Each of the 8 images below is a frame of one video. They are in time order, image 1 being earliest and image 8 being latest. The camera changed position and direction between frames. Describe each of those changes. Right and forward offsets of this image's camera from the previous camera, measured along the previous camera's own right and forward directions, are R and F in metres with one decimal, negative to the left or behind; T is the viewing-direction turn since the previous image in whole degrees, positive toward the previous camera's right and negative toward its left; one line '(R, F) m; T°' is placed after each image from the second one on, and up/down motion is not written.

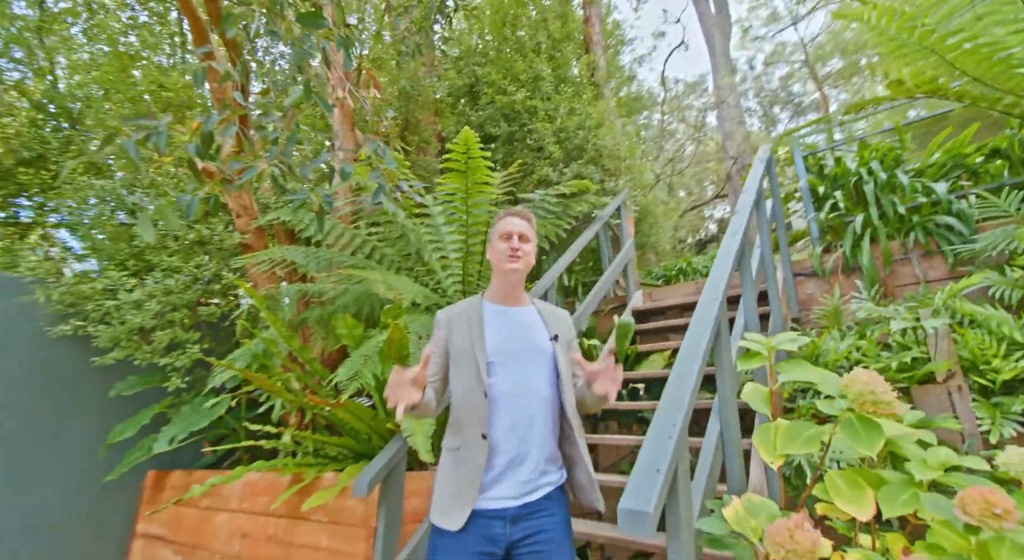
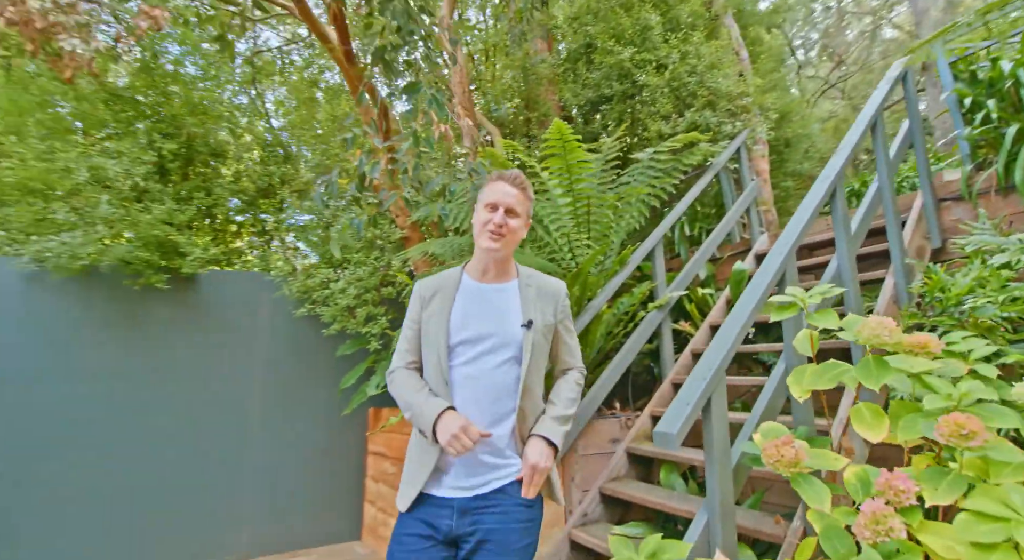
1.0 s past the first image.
(+0.3, -0.3) m; -19°
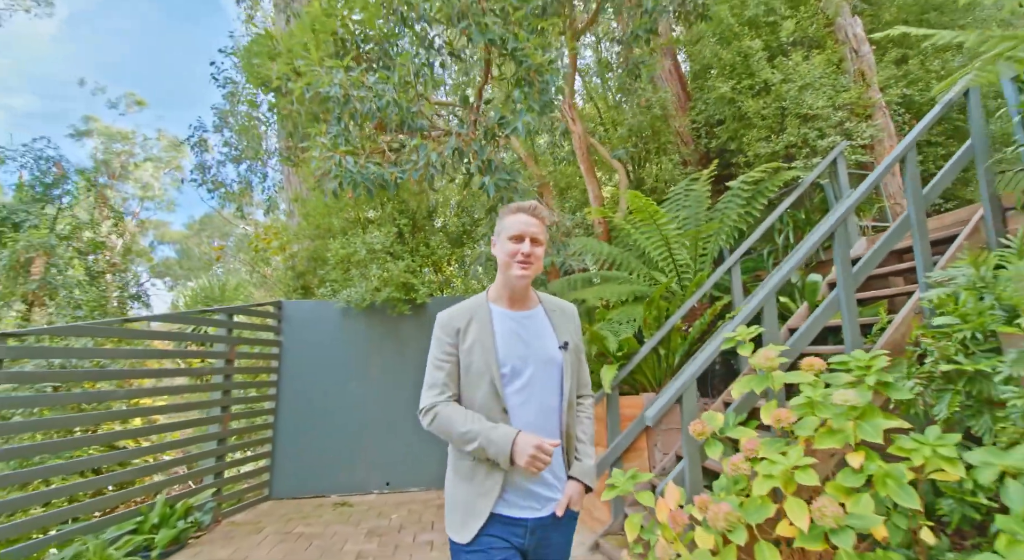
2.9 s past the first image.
(+0.7, -0.9) m; -24°
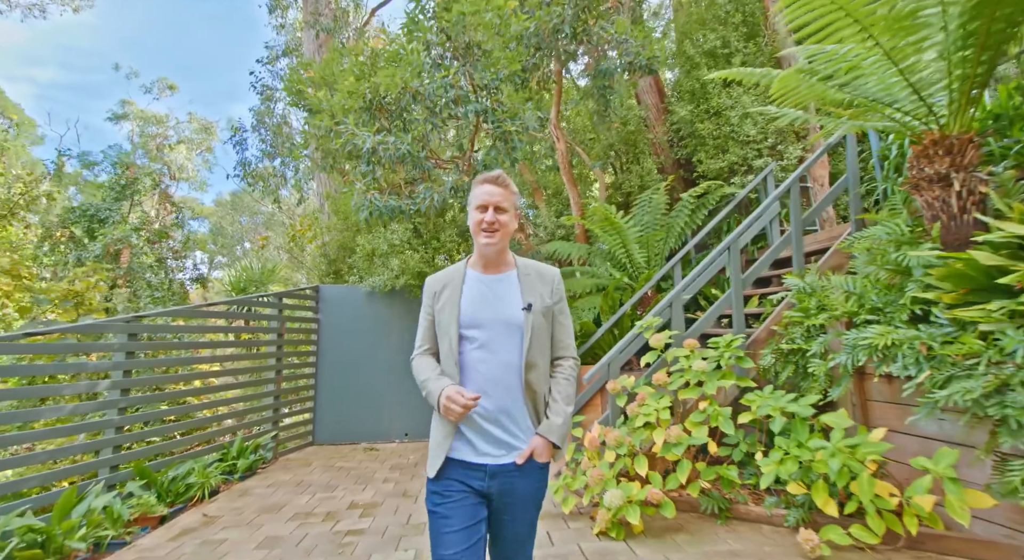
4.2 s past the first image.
(+0.2, -0.9) m; -2°
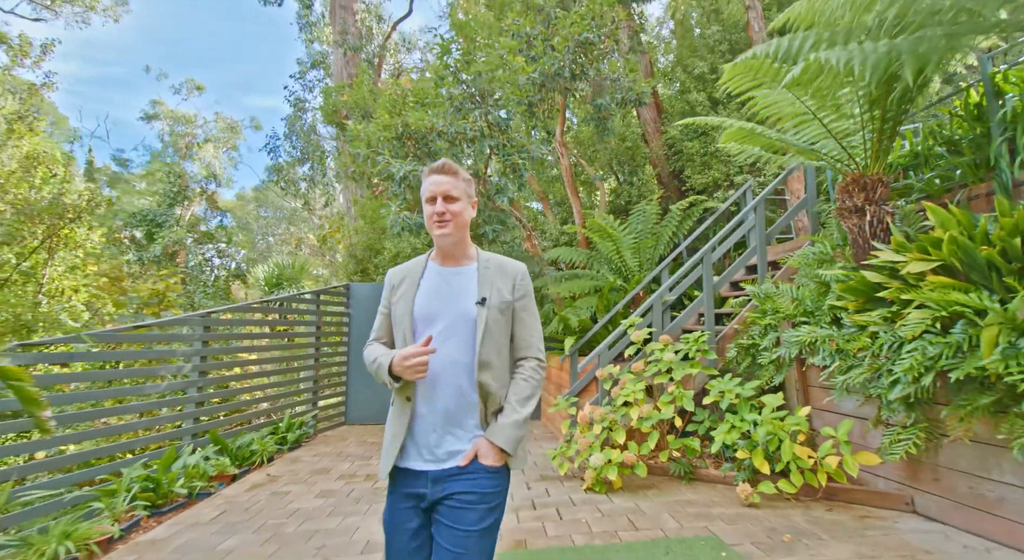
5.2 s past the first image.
(0.0, -0.6) m; -2°
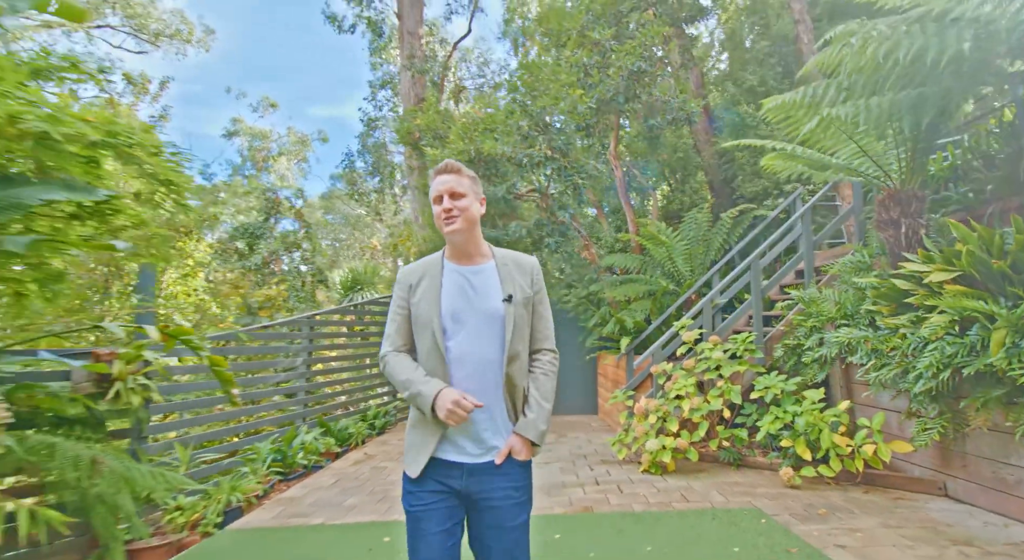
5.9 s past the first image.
(-0.1, -0.5) m; -6°
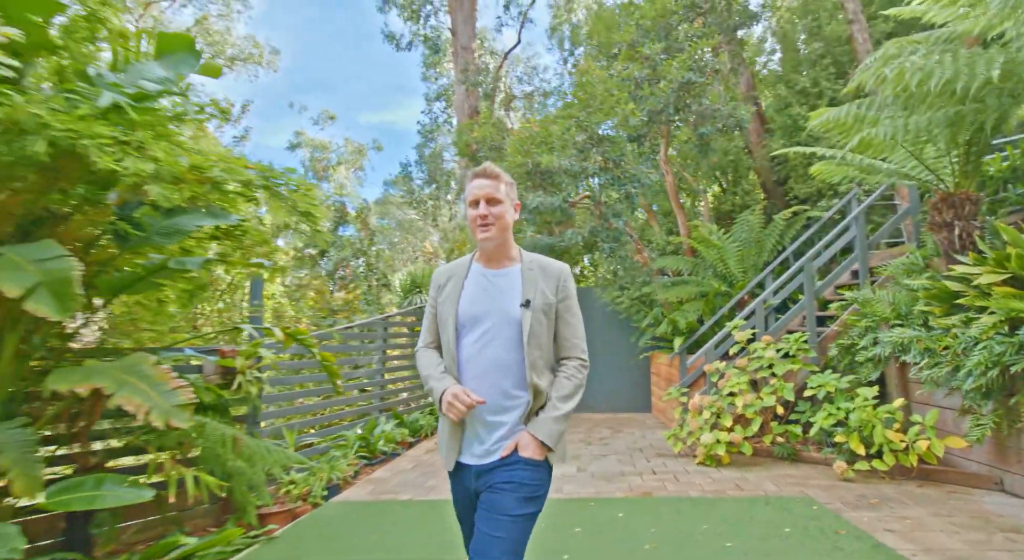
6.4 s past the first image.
(-0.1, -0.3) m; -5°
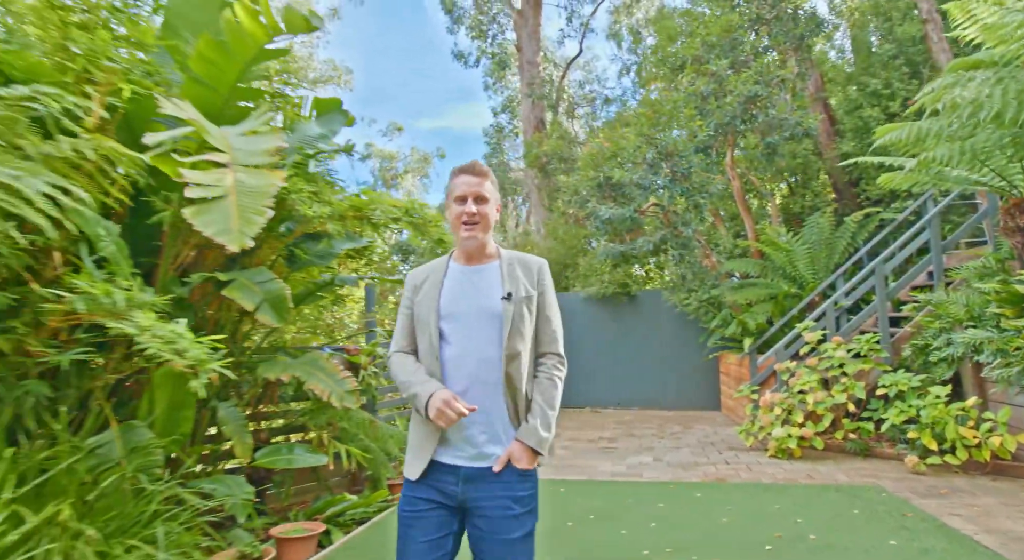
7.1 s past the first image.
(-0.2, -0.5) m; -6°
